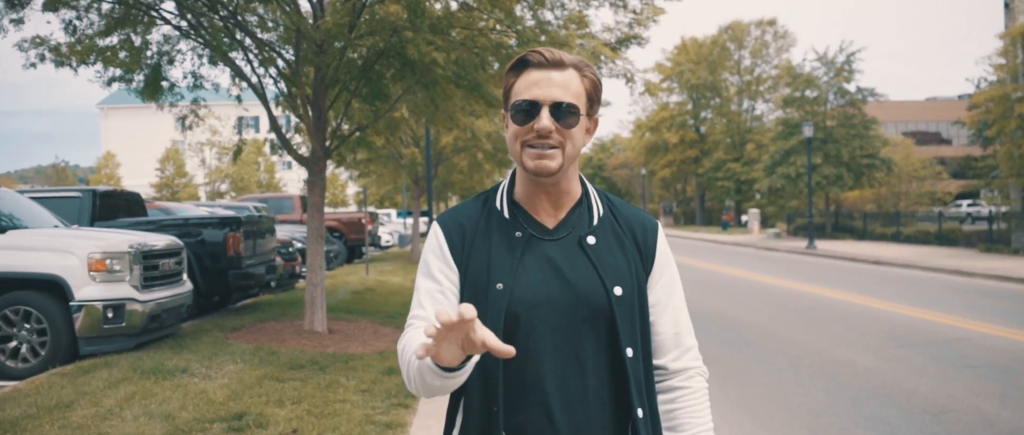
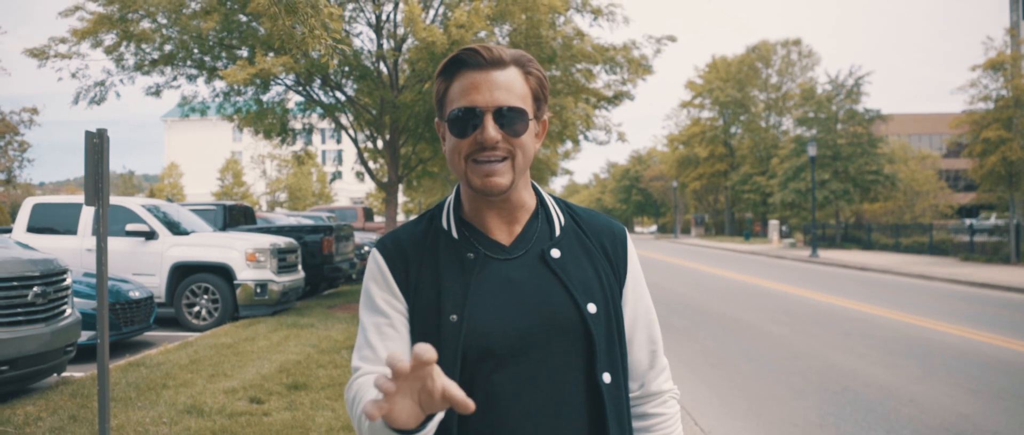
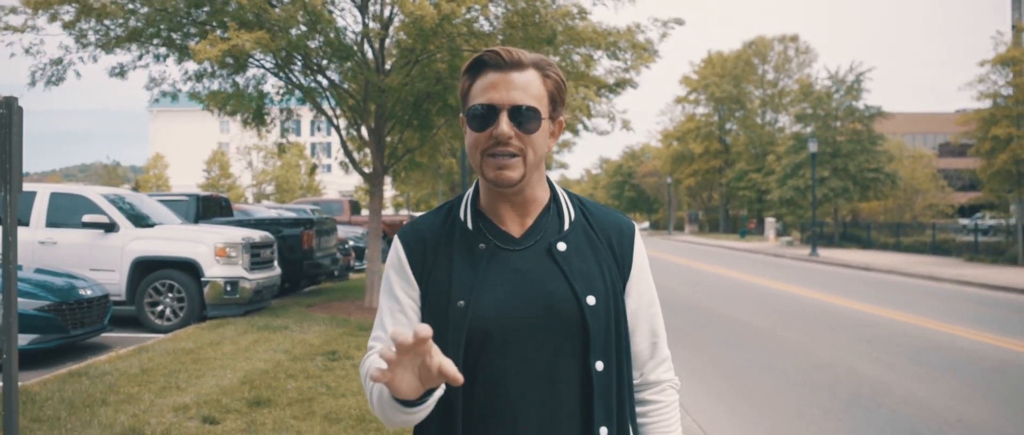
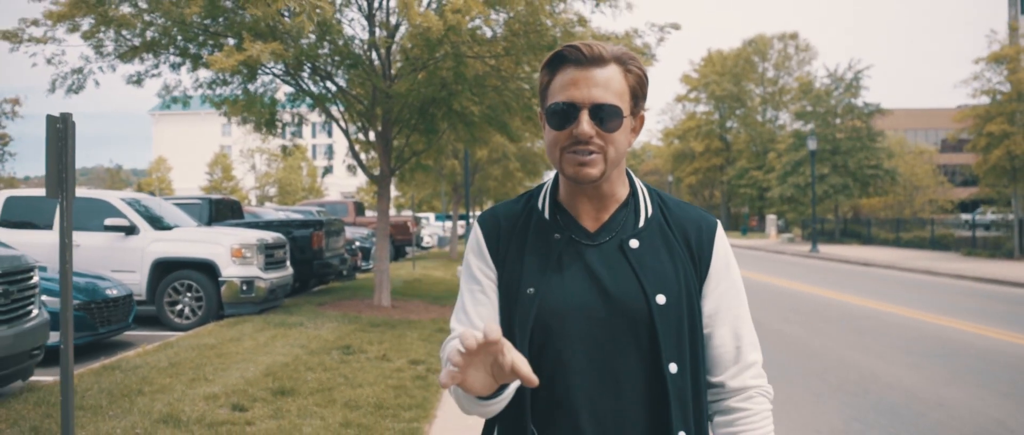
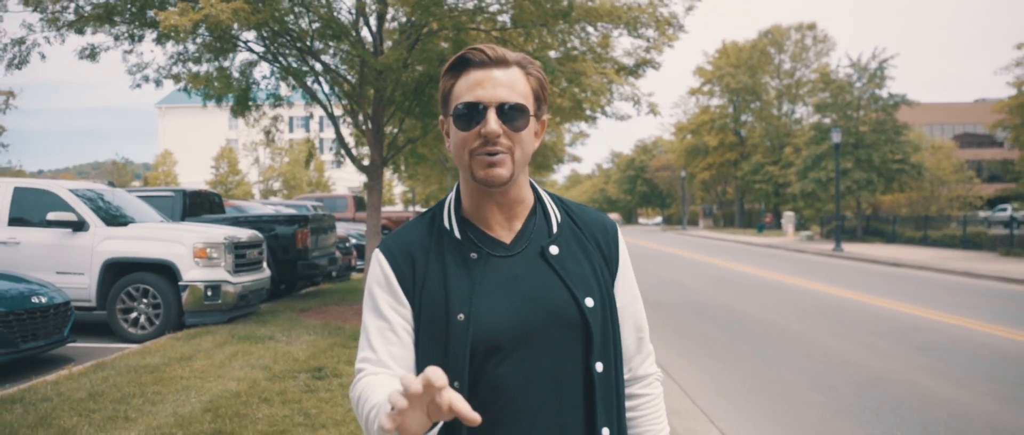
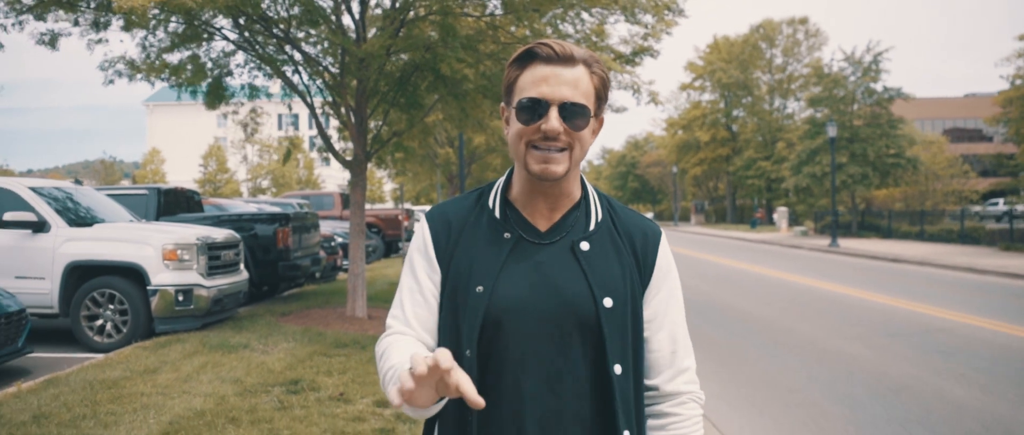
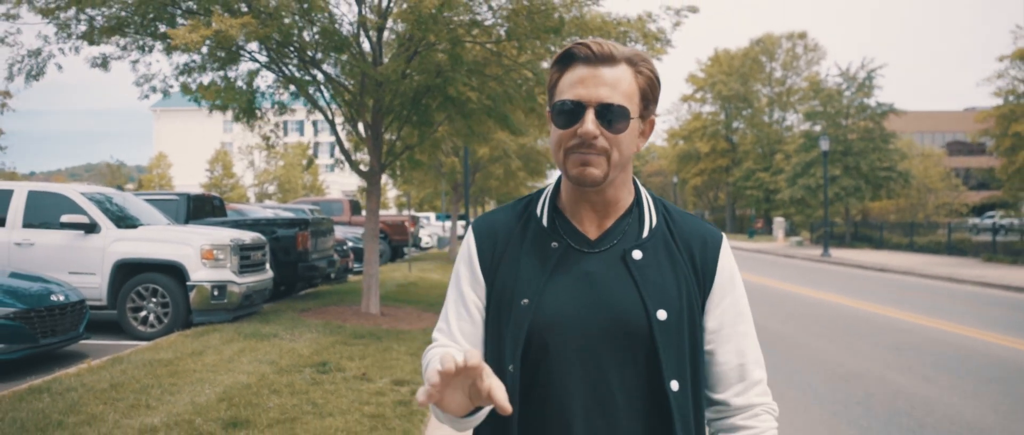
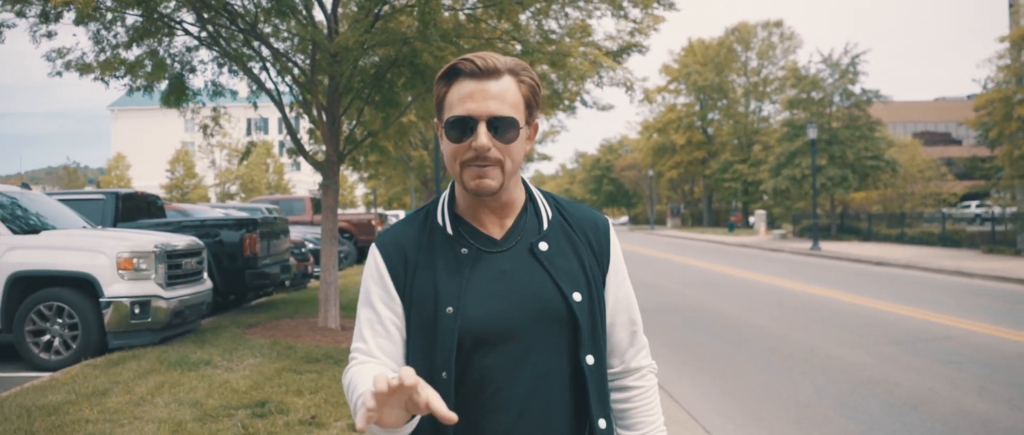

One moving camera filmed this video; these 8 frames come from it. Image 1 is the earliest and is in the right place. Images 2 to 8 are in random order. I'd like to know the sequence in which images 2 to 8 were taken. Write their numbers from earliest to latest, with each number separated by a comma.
8, 6, 5, 7, 3, 4, 2
